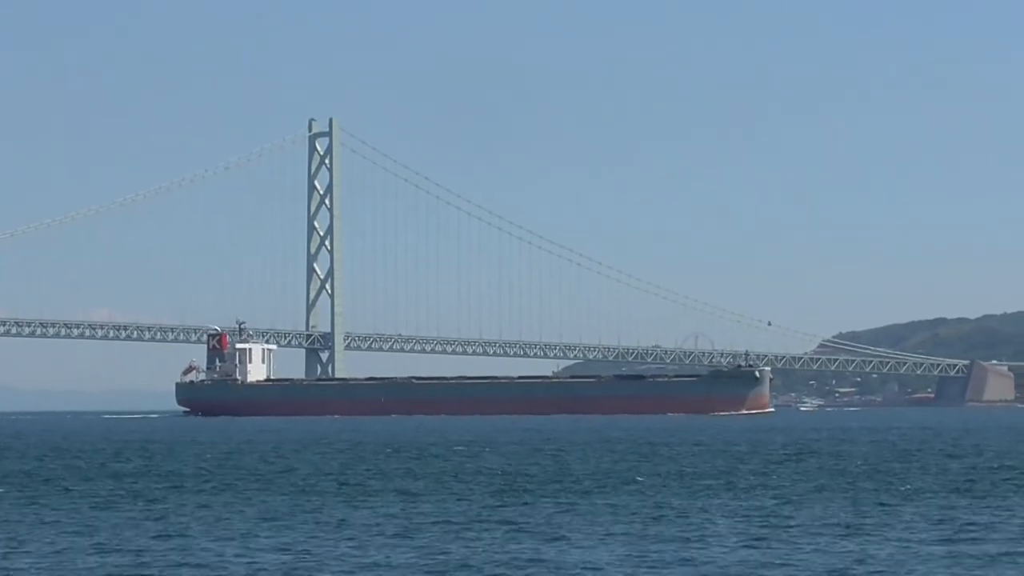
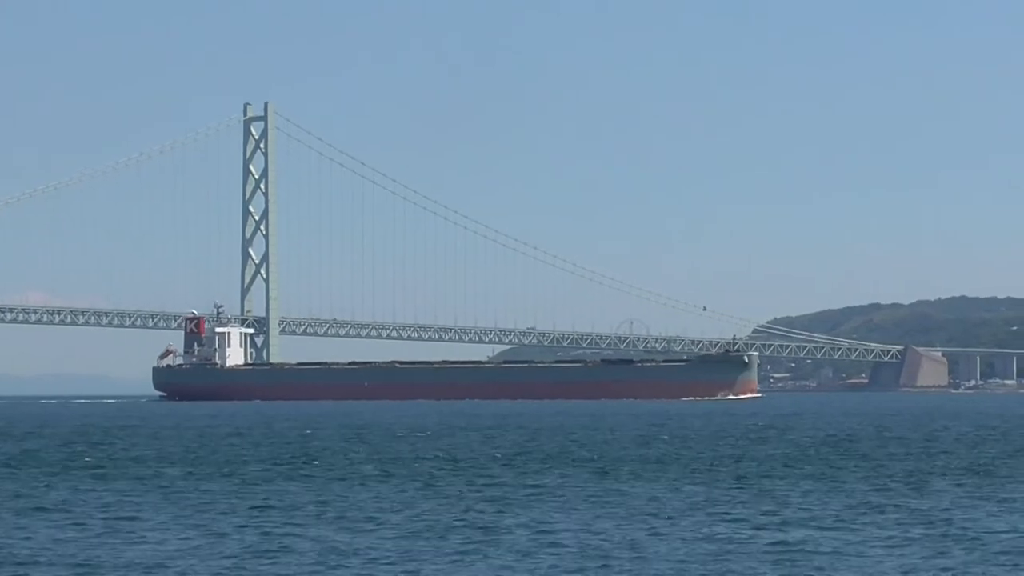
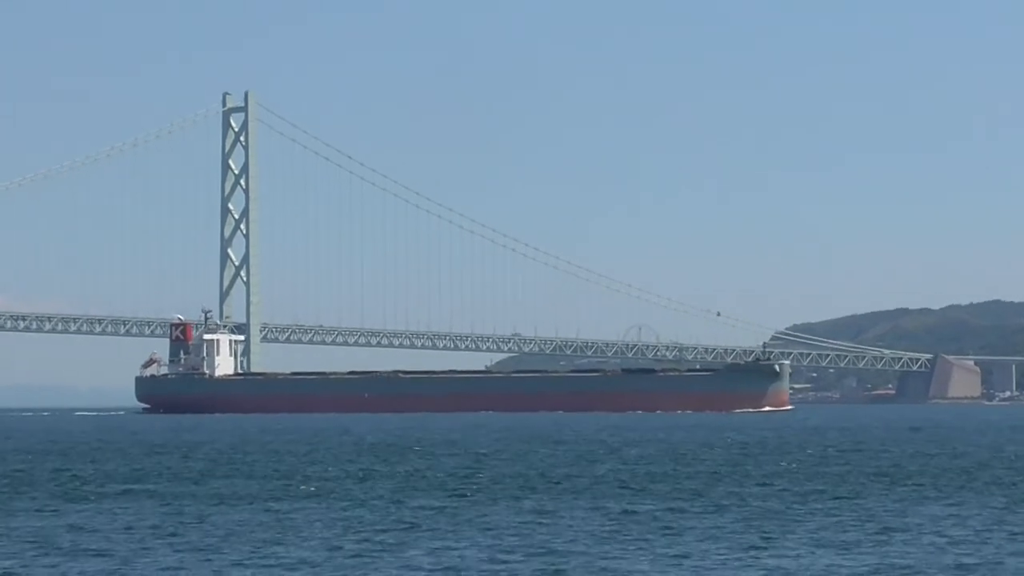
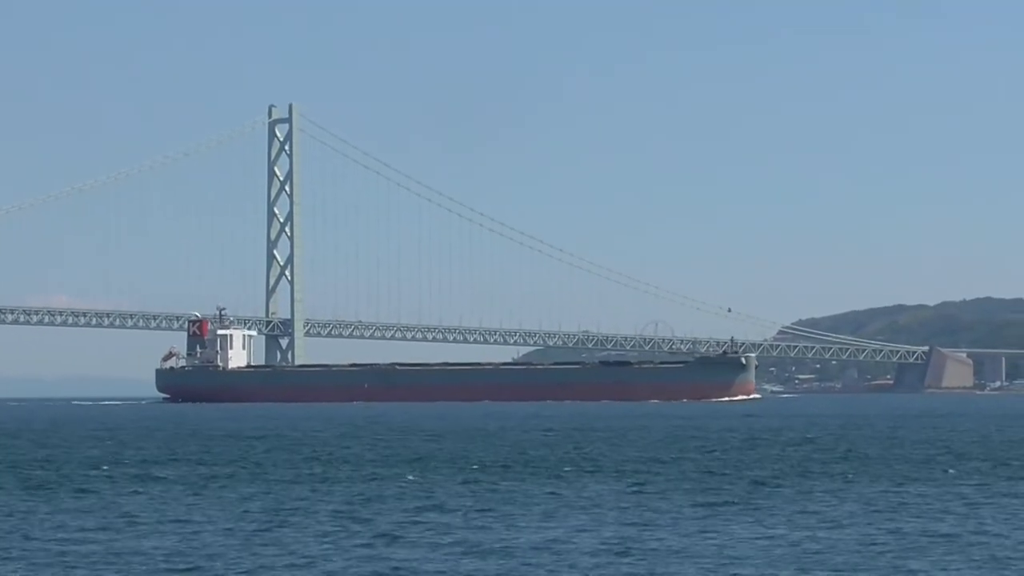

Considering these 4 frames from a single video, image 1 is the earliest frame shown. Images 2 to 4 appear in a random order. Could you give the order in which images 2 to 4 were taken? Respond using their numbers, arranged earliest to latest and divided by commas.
4, 2, 3
